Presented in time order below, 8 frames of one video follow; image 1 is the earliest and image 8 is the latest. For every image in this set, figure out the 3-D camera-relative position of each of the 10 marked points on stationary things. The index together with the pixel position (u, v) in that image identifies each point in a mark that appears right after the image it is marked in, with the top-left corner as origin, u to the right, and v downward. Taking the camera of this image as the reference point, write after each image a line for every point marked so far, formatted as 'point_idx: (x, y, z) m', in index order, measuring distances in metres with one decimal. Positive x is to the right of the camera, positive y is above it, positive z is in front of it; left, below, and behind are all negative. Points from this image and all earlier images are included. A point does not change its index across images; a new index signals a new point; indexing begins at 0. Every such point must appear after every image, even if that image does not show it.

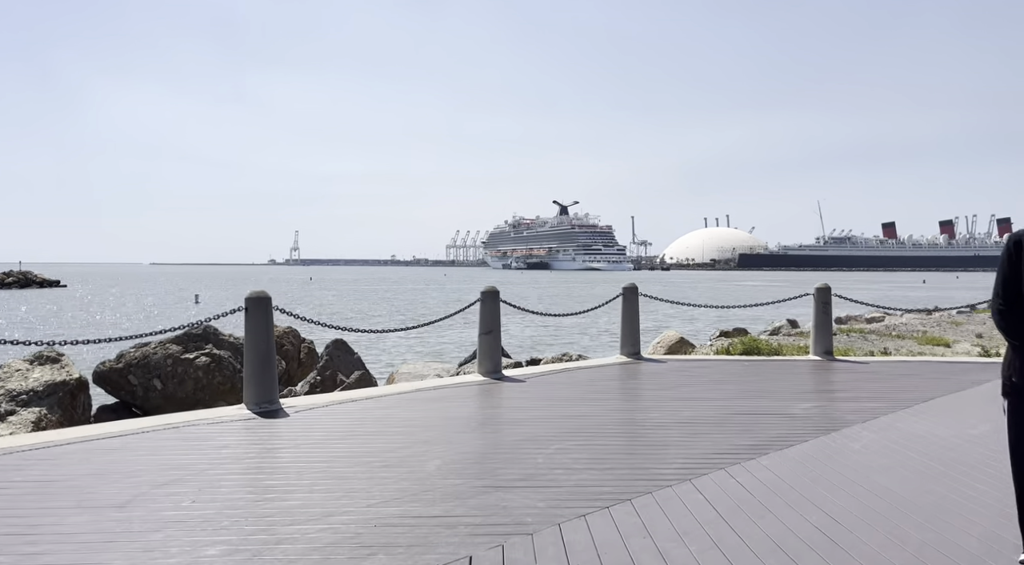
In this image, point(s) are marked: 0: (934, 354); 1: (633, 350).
0: (+7.7, -1.3, +14.8) m
1: (+2.1, -1.2, +13.7) m
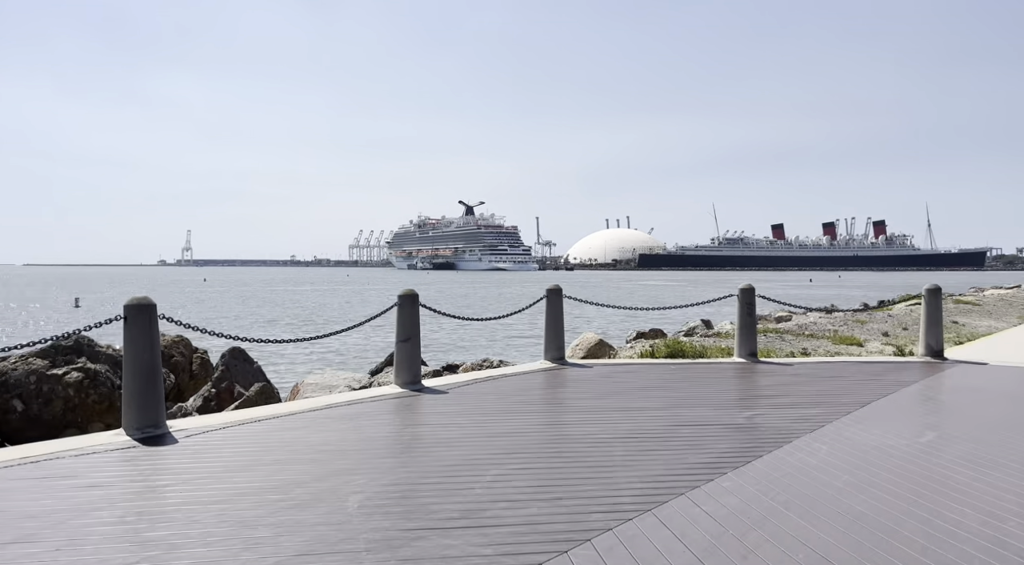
0: (+6.2, -1.3, +14.8) m
1: (+0.7, -1.2, +13.1) m
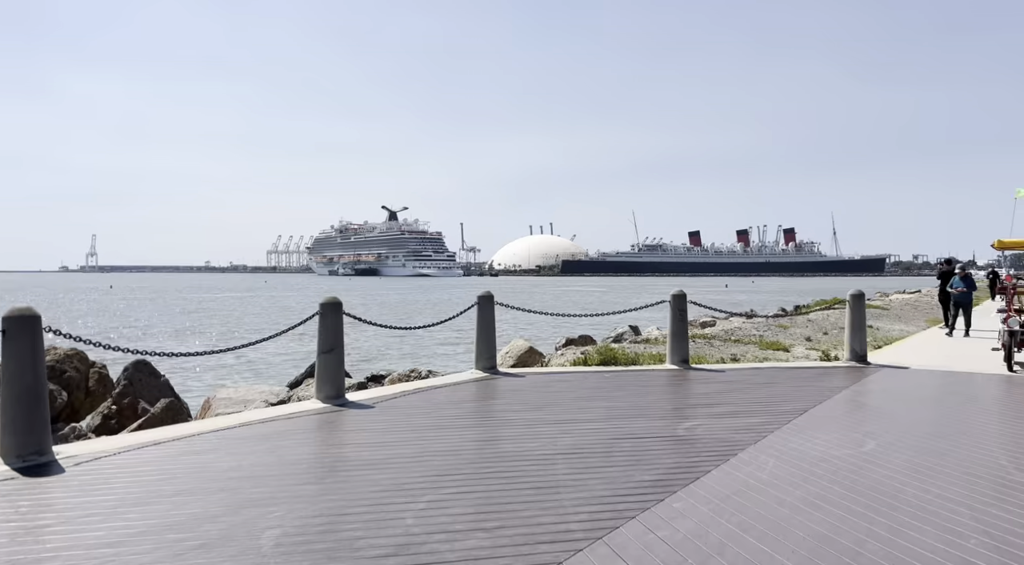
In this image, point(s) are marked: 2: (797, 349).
0: (+4.9, -1.4, +14.8) m
1: (-0.4, -1.3, +12.6) m
2: (+5.9, -1.4, +16.7) m
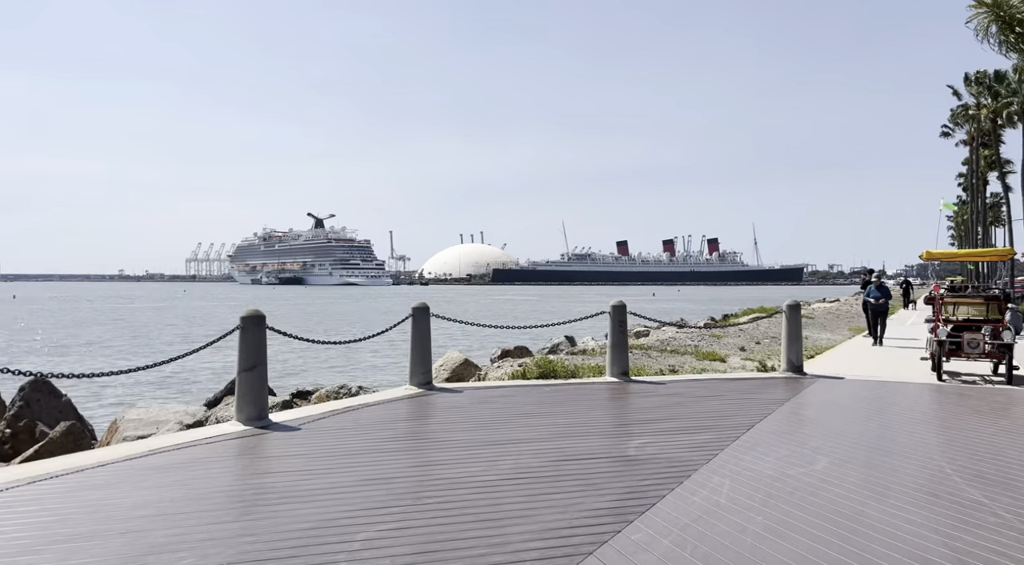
0: (+3.7, -1.6, +14.7) m
1: (-1.3, -1.4, +12.1) m
2: (+4.5, -1.6, +16.7) m
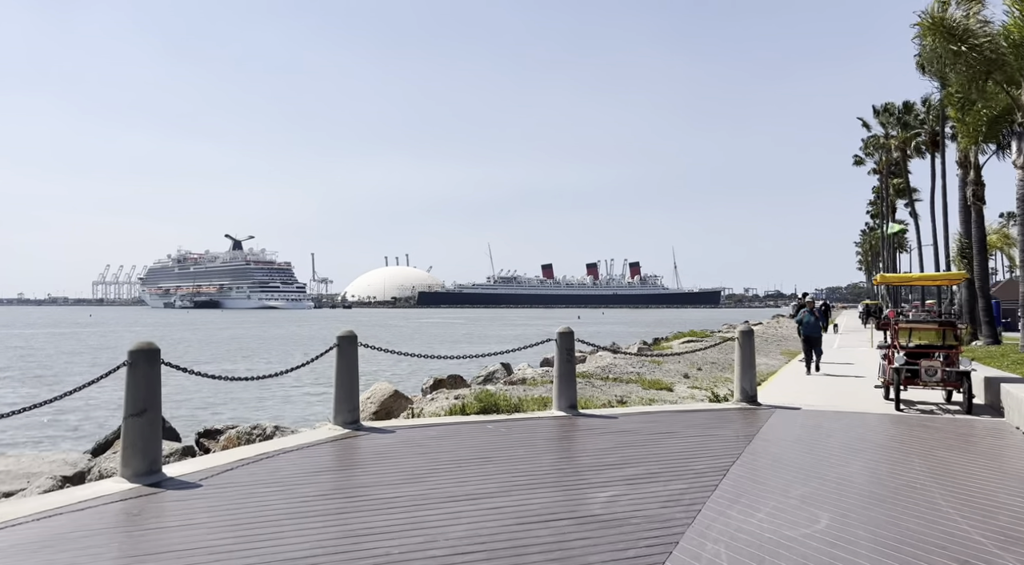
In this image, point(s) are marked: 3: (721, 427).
0: (+2.6, -2.0, +13.8) m
1: (-2.1, -1.8, +10.7) m
2: (+3.3, -2.0, +15.9) m
3: (+2.9, -2.0, +11.0) m
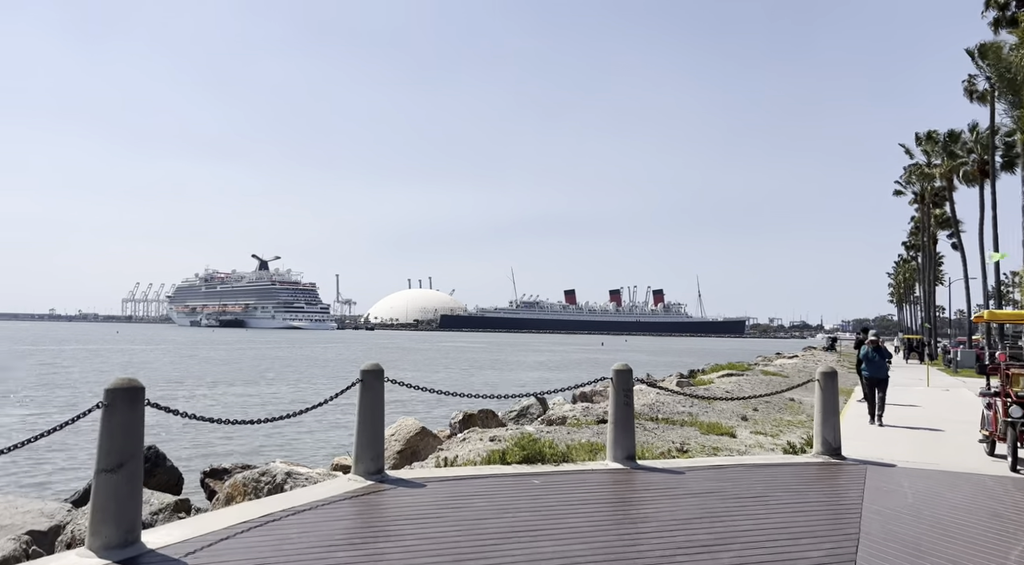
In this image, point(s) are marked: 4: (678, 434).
0: (+3.3, -2.5, +12.1) m
1: (-1.6, -2.1, +9.1) m
2: (+4.0, -2.6, +14.1) m
3: (+3.4, -2.4, +9.3) m
4: (+2.7, -2.5, +13.3) m
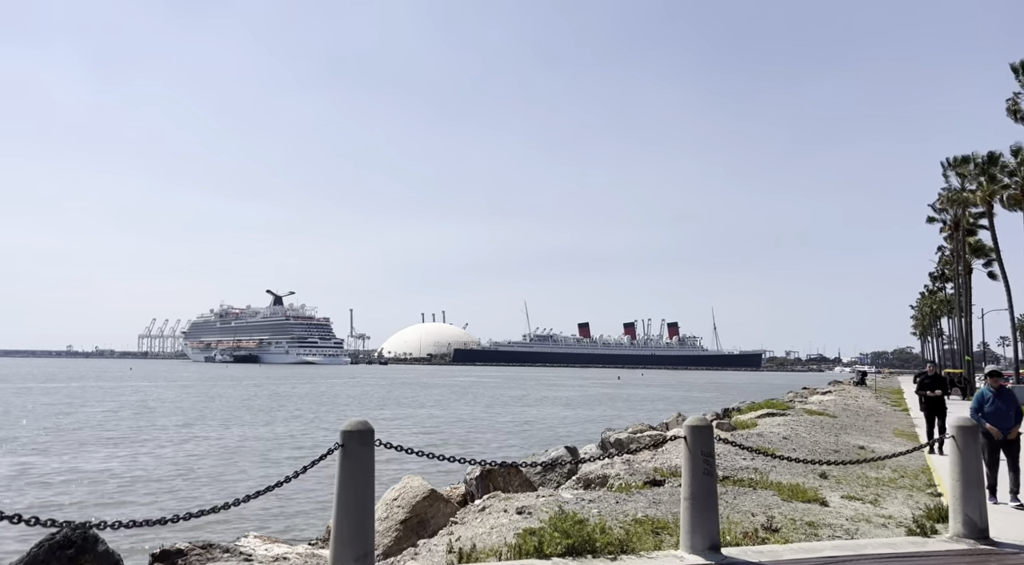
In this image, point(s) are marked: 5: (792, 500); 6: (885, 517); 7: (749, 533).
0: (+3.7, -2.8, +9.3) m
1: (-1.2, -2.3, +6.4) m
2: (+4.4, -3.0, +11.3) m
3: (+3.8, -2.5, +6.5) m
4: (+3.1, -2.8, +10.5) m
5: (+3.7, -2.9, +10.9) m
6: (+4.5, -2.9, +10.2) m
7: (+2.5, -2.7, +8.9) m
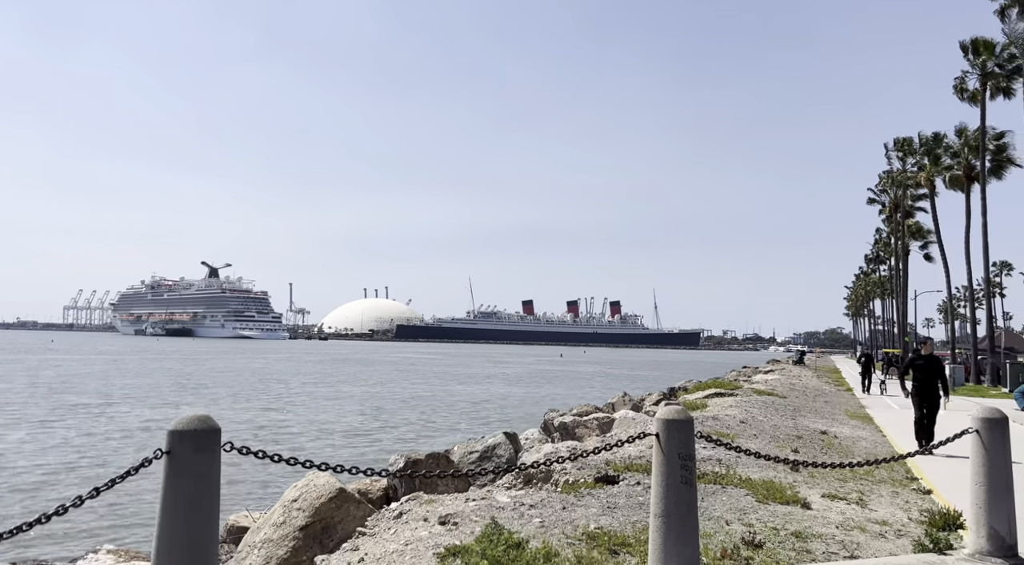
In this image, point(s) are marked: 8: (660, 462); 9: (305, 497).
0: (+3.0, -2.4, +7.6) m
1: (-1.7, -1.9, +4.4) m
2: (+3.5, -2.5, +9.7) m
3: (+3.3, -2.2, +4.8) m
4: (+2.3, -2.4, +8.8) m
5: (+2.8, -2.4, +9.2) m
6: (+3.8, -2.5, +8.6) m
7: (+1.8, -2.3, +7.1) m
8: (+1.0, -1.2, +5.5) m
9: (-2.5, -2.6, +9.9) m
